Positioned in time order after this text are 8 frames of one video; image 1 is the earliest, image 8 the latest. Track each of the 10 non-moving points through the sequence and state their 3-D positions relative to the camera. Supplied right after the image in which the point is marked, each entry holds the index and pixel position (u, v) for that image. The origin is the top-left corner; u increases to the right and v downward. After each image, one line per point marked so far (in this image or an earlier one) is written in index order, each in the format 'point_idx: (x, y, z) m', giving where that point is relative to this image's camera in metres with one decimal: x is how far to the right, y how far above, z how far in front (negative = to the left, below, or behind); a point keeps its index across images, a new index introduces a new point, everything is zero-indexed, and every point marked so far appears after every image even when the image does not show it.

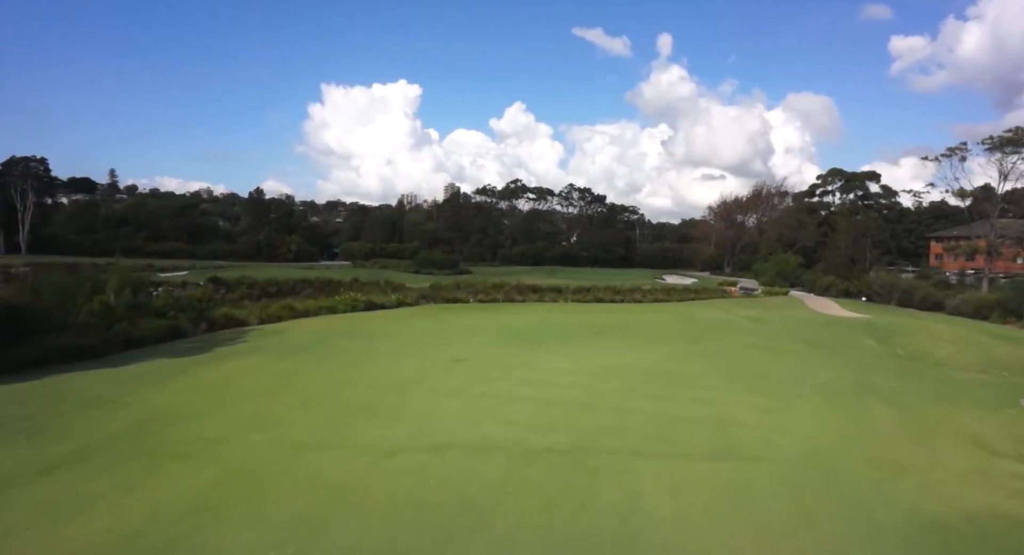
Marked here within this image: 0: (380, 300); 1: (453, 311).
0: (-4.5, -0.8, +19.0) m
1: (-2.0, -1.1, +18.8) m
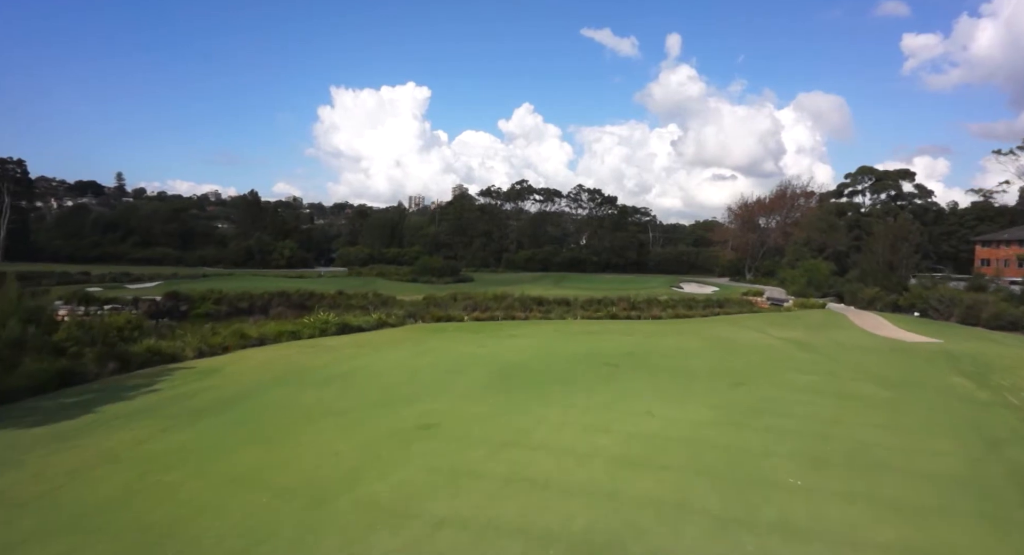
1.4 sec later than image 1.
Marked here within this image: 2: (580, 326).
0: (-4.5, -1.2, +16.3) m
1: (-2.0, -1.6, +16.1) m
2: (+2.1, -1.6, +17.8) m
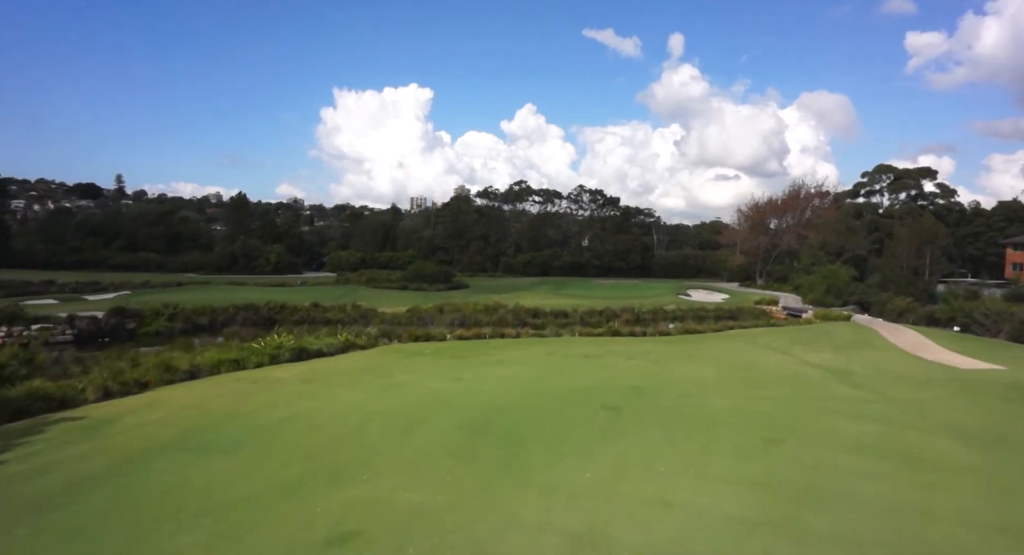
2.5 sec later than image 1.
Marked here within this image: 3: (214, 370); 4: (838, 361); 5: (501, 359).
0: (-4.9, -1.6, +14.1) m
1: (-2.4, -2.0, +13.9) m
2: (+1.8, -1.9, +15.6) m
3: (-6.0, -1.9, +11.5) m
4: (+7.9, -2.0, +13.6) m
5: (-0.3, -2.0, +13.9) m
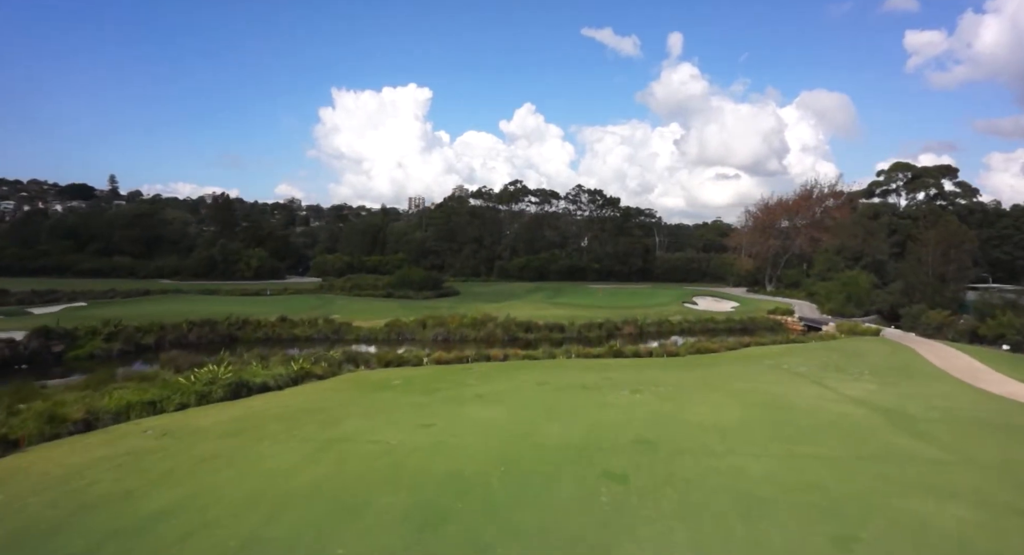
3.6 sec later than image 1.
0: (-5.2, -2.0, +11.9) m
1: (-2.7, -2.4, +11.7) m
2: (+1.4, -2.3, +13.3) m
3: (-6.4, -2.3, +9.2) m
4: (+7.6, -2.4, +11.4) m
5: (-0.6, -2.4, +11.7) m
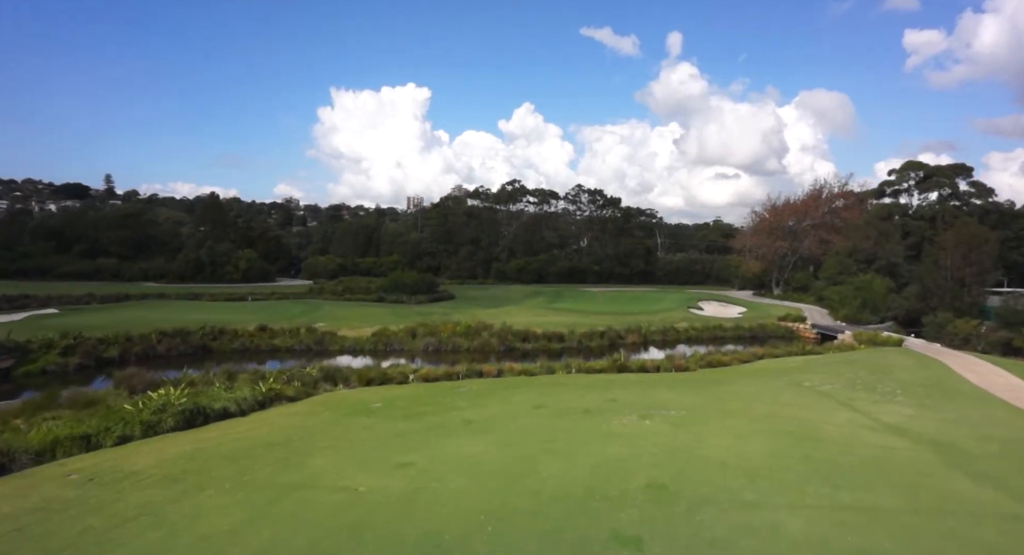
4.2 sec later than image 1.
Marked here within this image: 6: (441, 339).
0: (-5.3, -2.2, +10.6) m
1: (-2.9, -2.6, +10.3) m
2: (+1.3, -2.5, +12.0) m
3: (-6.5, -2.5, +7.9) m
4: (+7.5, -2.6, +10.1) m
5: (-0.8, -2.6, +10.4) m
6: (-2.4, -2.1, +19.1) m
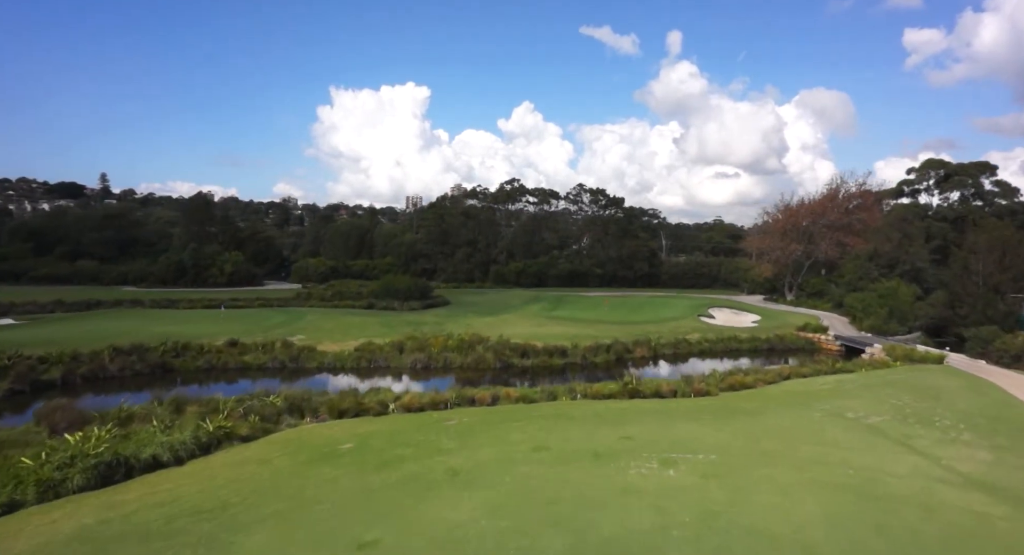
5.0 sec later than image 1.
0: (-5.4, -2.5, +8.8) m
1: (-2.9, -2.9, +8.5) m
2: (+1.2, -2.8, +10.2) m
3: (-6.6, -2.8, +6.1) m
4: (+7.4, -2.9, +8.3) m
5: (-0.8, -2.9, +8.6) m
6: (-2.5, -2.3, +17.3) m
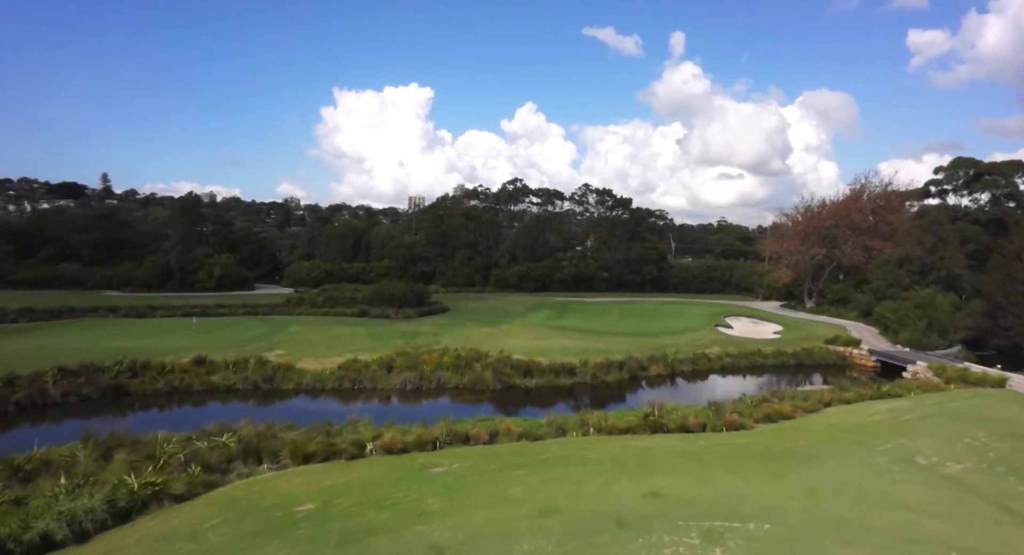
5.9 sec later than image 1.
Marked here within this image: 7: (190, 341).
0: (-5.4, -2.8, +6.9) m
1: (-2.9, -3.1, +6.7) m
2: (+1.3, -3.1, +8.3) m
3: (-6.6, -3.0, +4.3) m
4: (+7.4, -3.1, +6.4) m
5: (-0.8, -3.1, +6.7) m
6: (-2.4, -2.6, +15.5) m
7: (-9.7, -1.9, +17.0) m
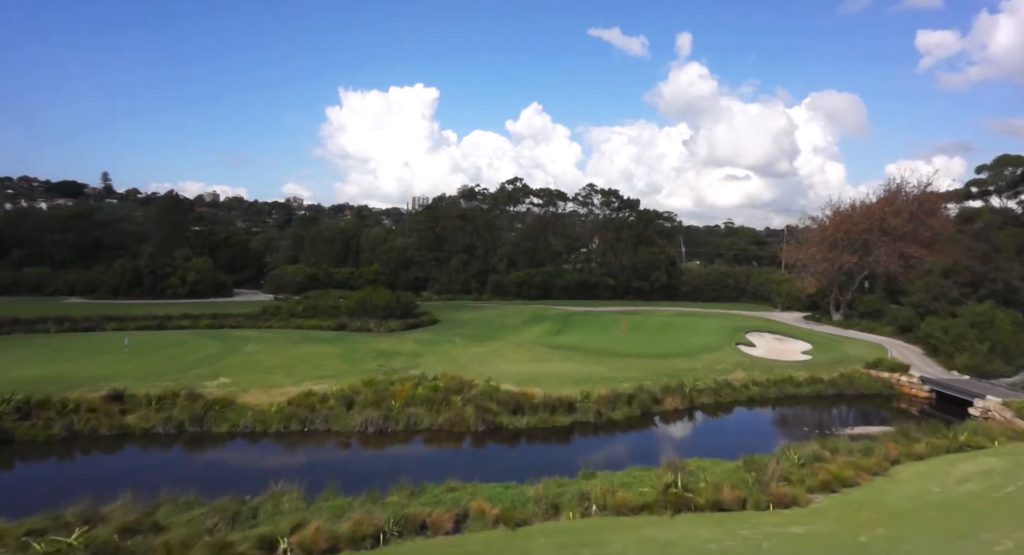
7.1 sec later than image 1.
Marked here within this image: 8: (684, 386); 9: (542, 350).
0: (-5.8, -3.1, +4.2) m
1: (-3.3, -3.5, +3.9) m
2: (+0.9, -3.4, +5.5) m
3: (-7.0, -3.3, +1.6) m
4: (+7.0, -3.5, +3.6) m
5: (-1.2, -3.5, +3.9) m
6: (-2.7, -3.0, +12.7) m
7: (-10.0, -2.3, +14.3) m
8: (+4.7, -2.9, +15.6) m
9: (+1.1, -2.4, +18.9) m
